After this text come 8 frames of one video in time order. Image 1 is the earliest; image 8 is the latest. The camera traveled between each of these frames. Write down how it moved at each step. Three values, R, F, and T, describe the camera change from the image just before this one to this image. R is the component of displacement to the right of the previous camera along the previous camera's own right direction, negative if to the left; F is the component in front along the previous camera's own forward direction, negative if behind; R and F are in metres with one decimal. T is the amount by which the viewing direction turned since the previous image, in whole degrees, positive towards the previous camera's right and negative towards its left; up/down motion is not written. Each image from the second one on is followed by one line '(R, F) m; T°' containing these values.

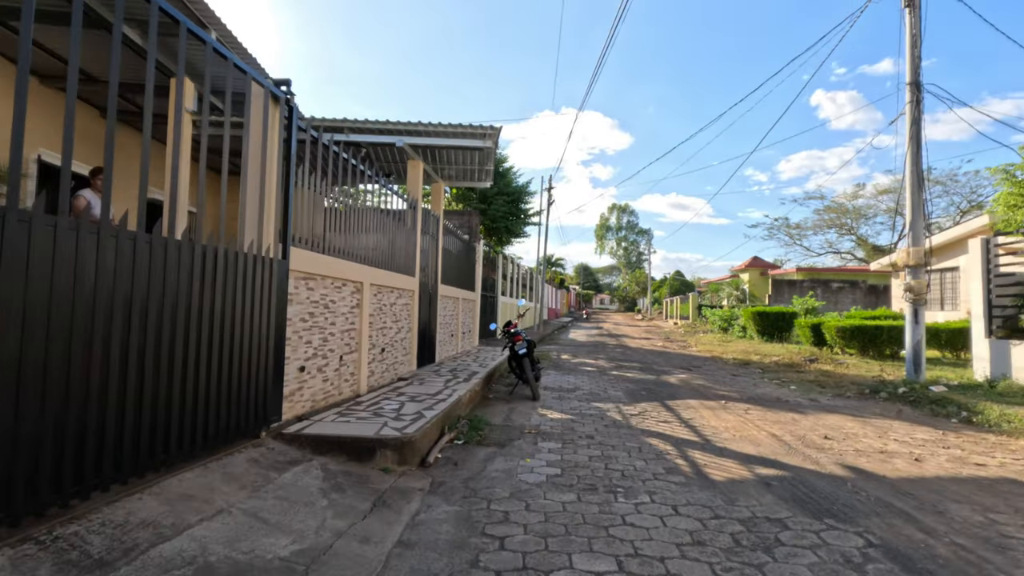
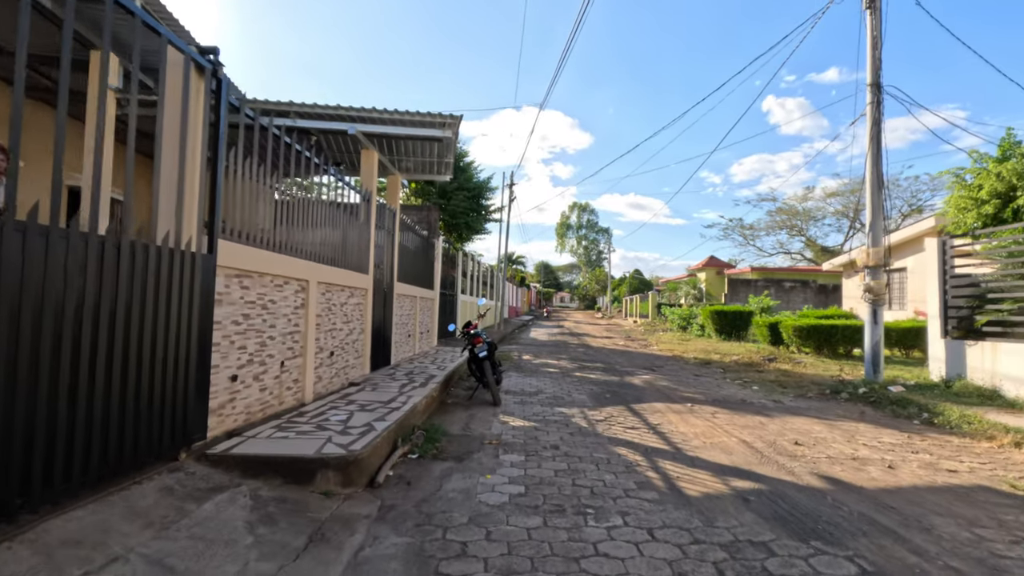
(0.0, +0.4) m; +4°
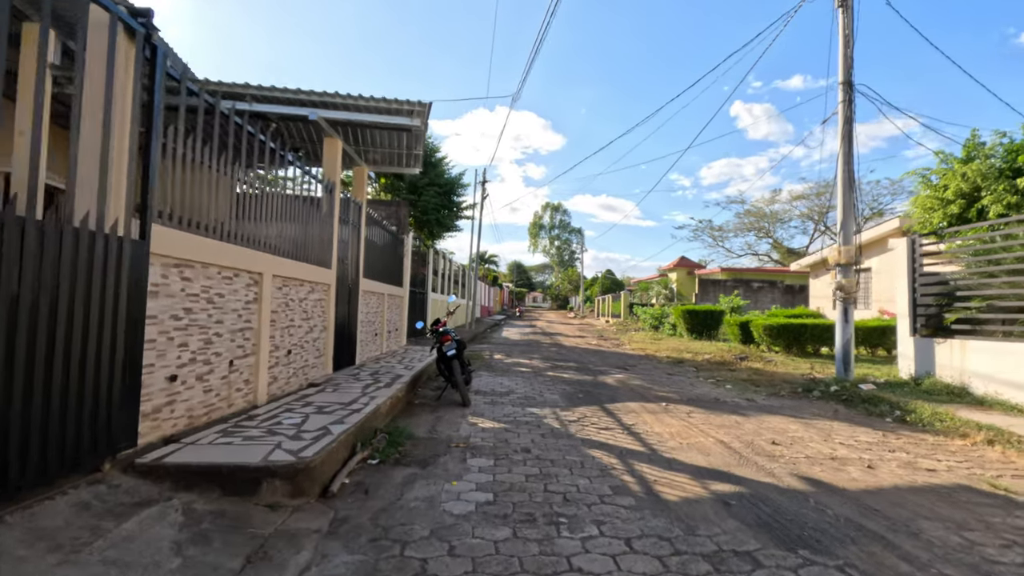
(0.0, +0.3) m; +3°
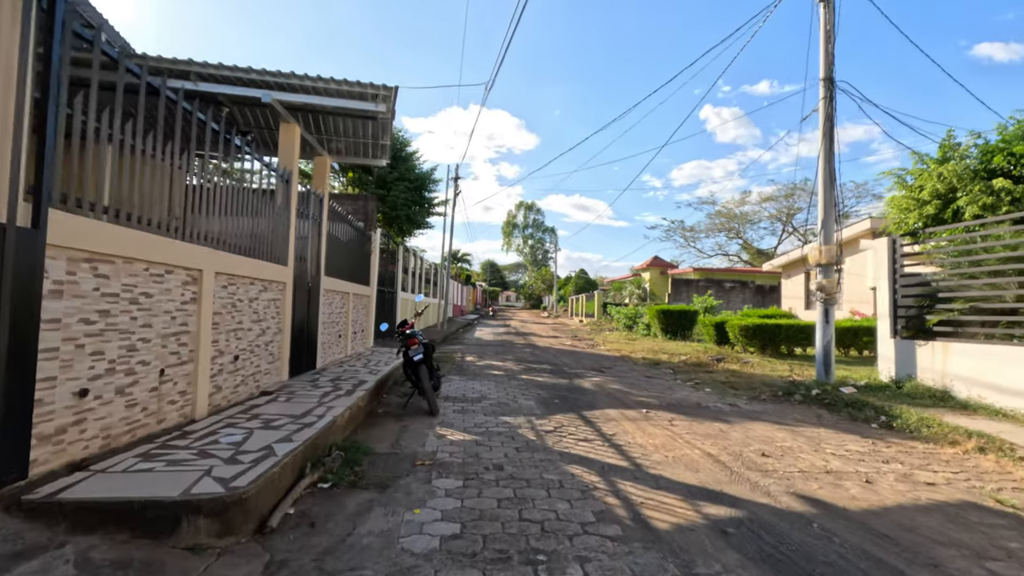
(0.0, +0.5) m; +3°
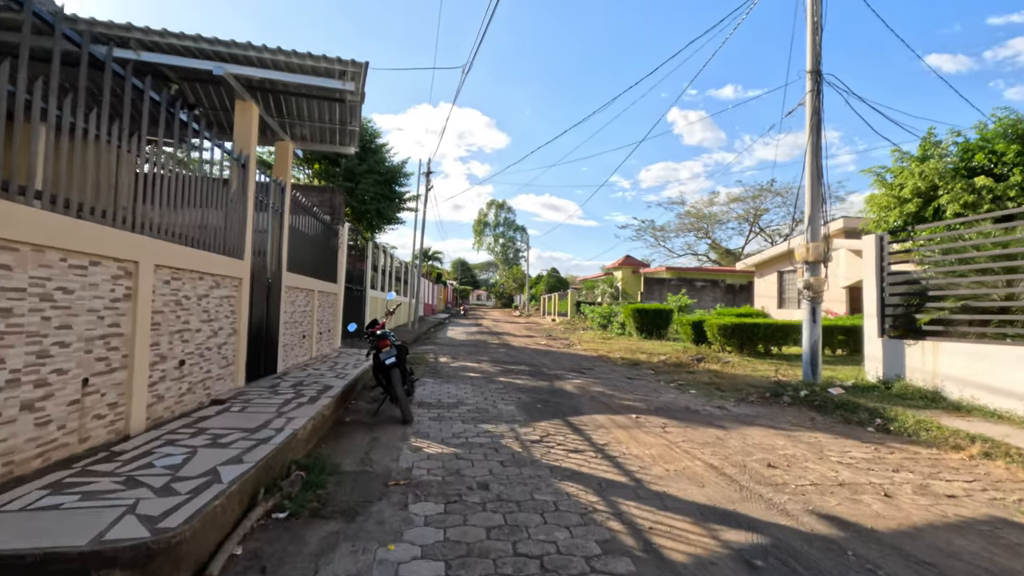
(-0.1, +0.5) m; +3°
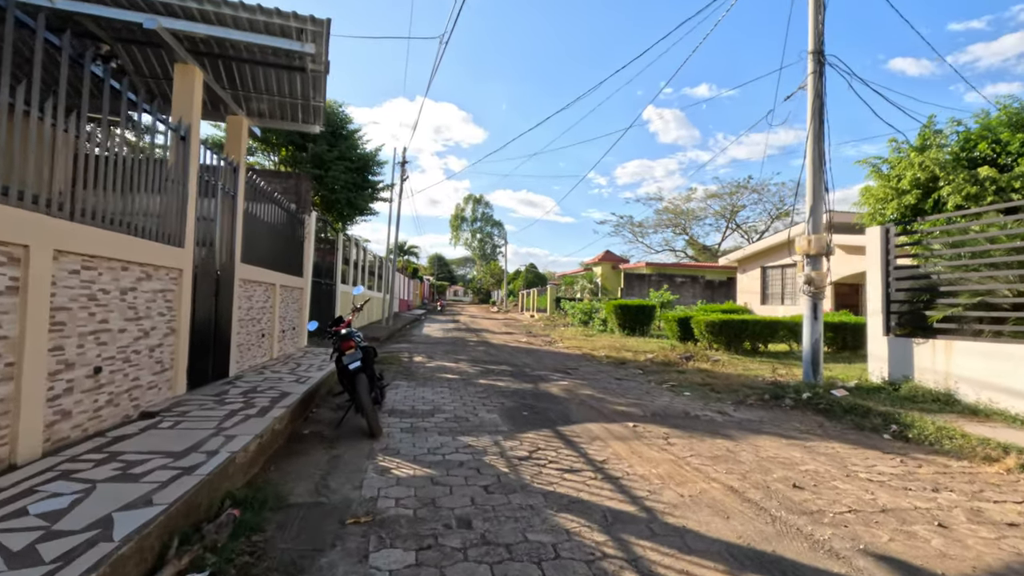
(-0.1, +0.7) m; +2°
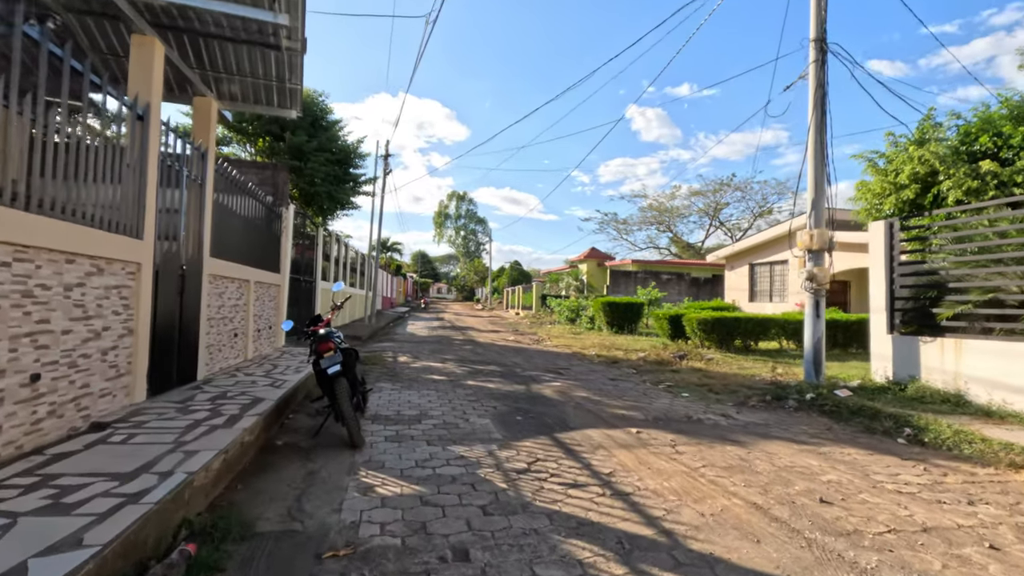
(-0.1, +0.4) m; +2°
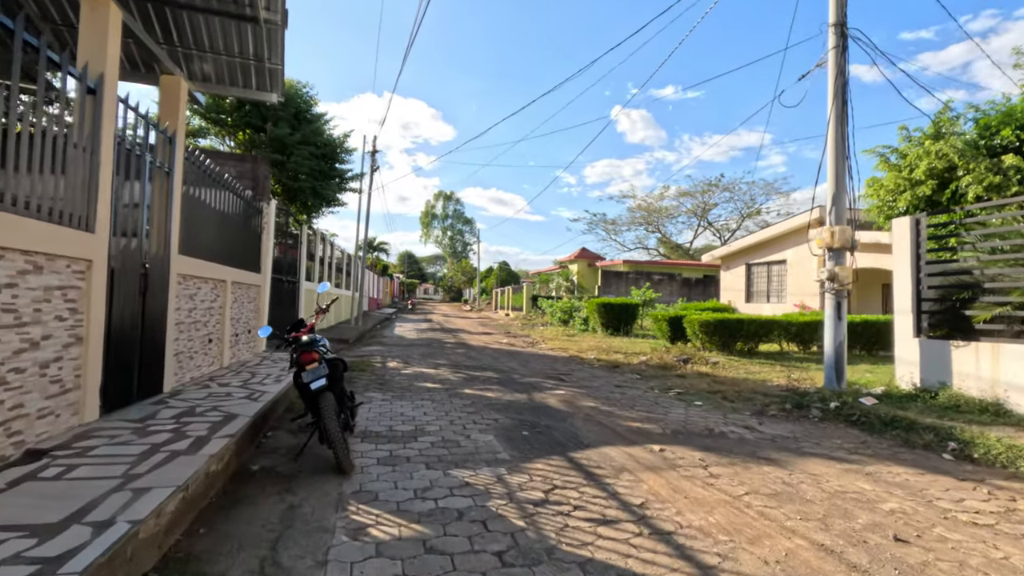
(-0.2, +0.6) m; +1°
